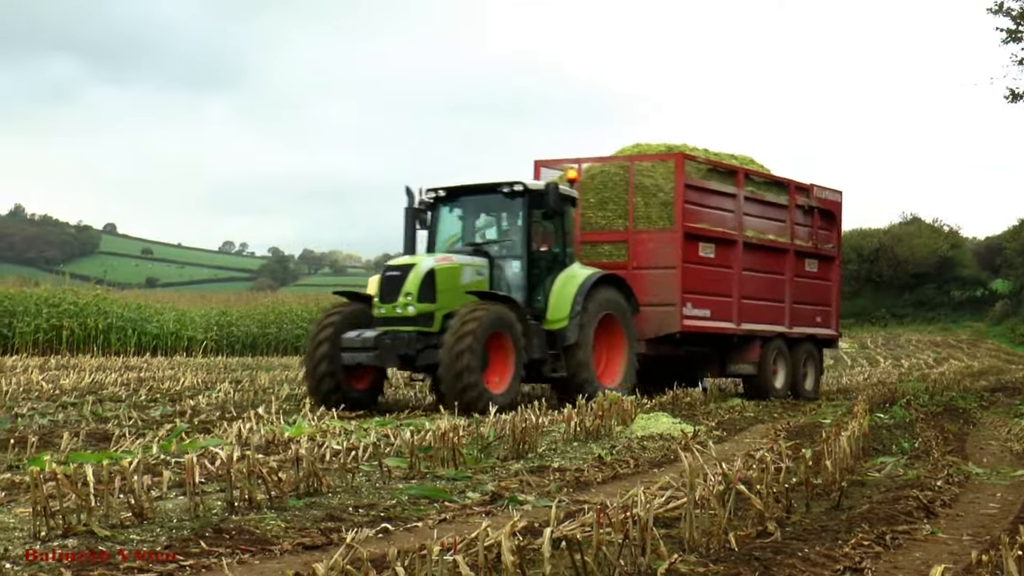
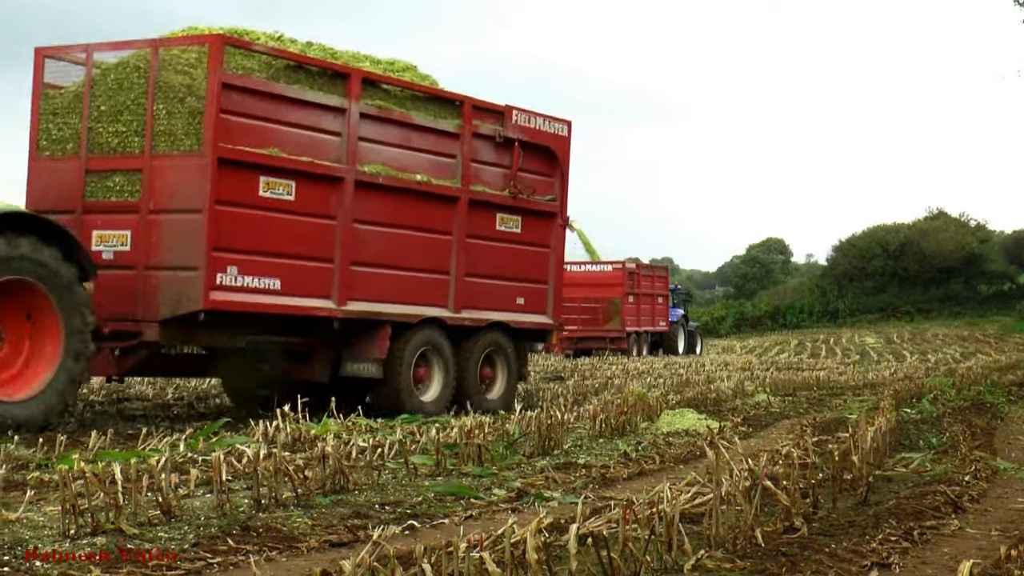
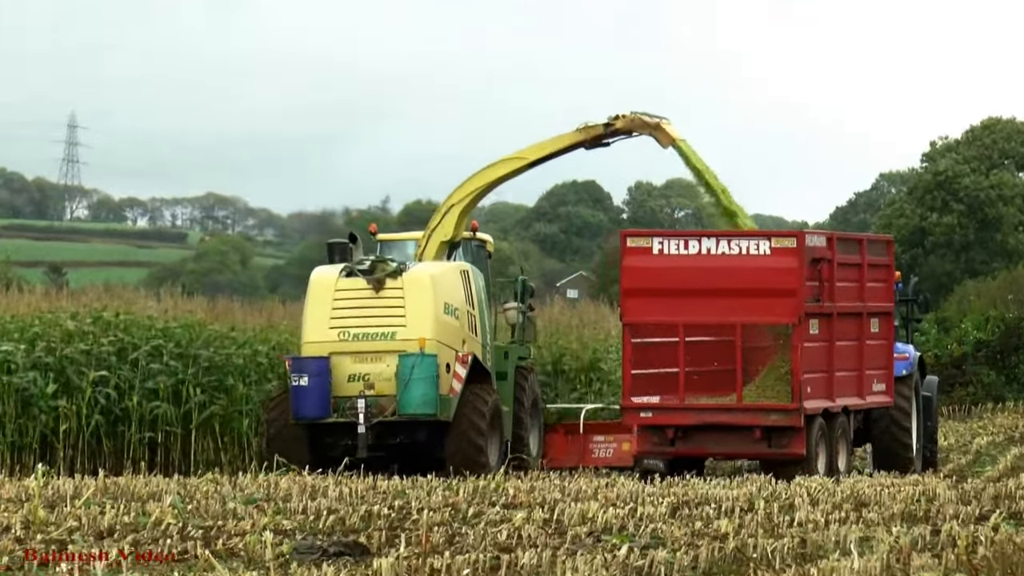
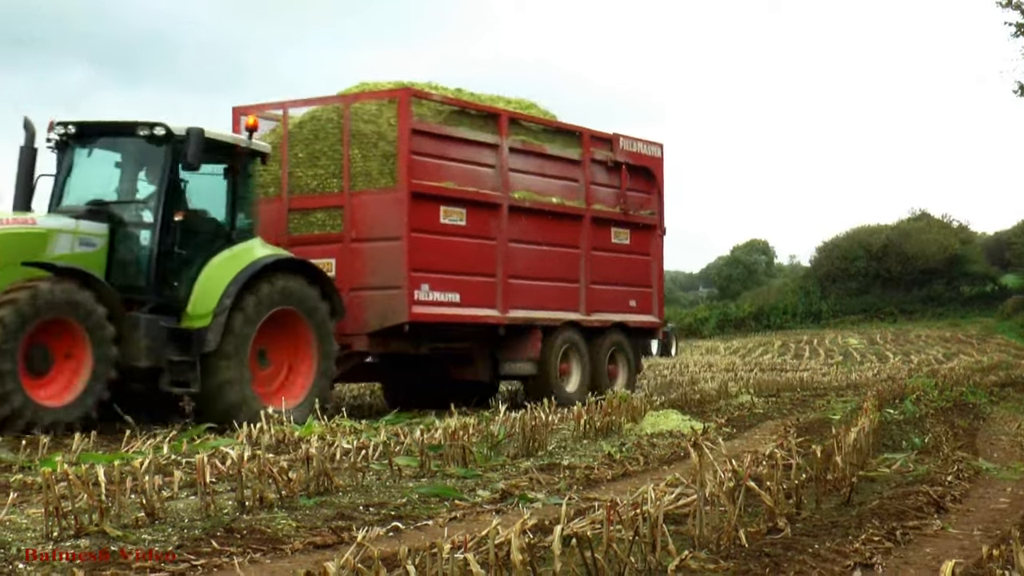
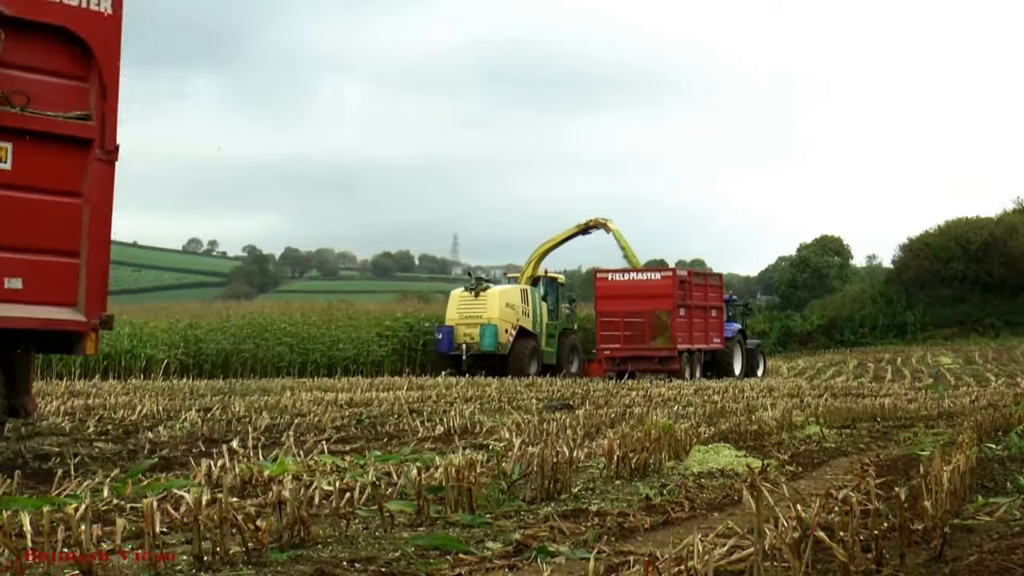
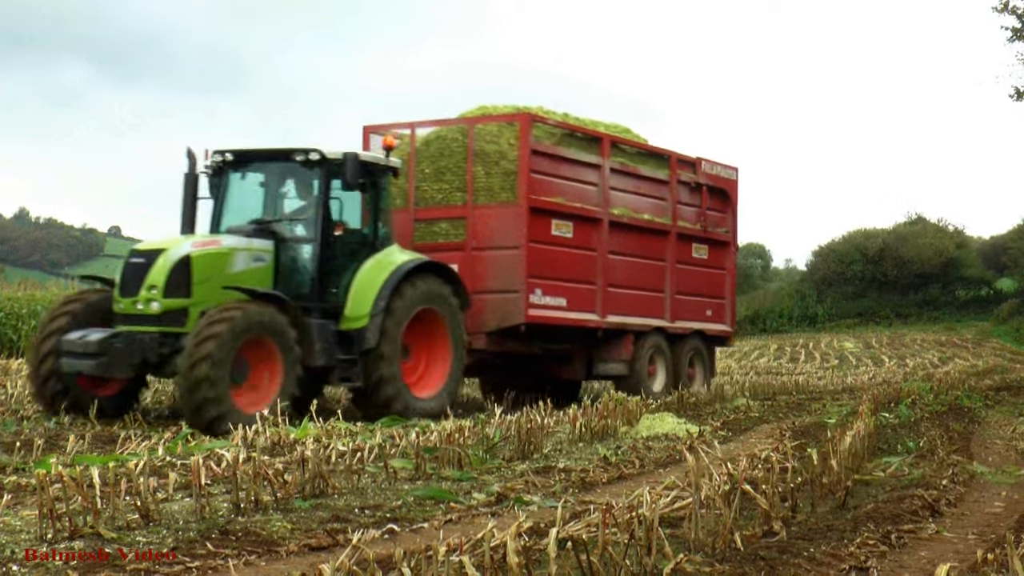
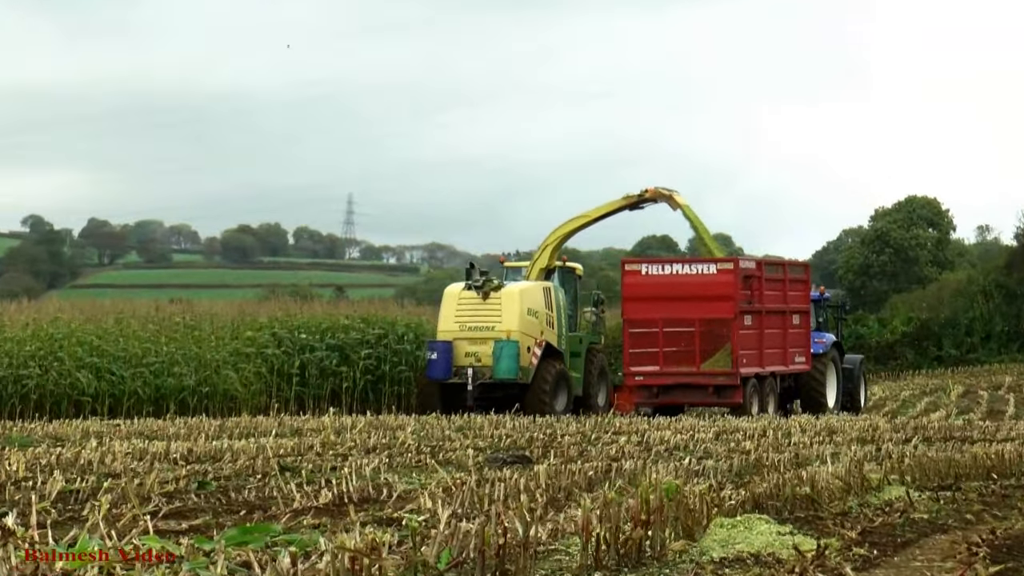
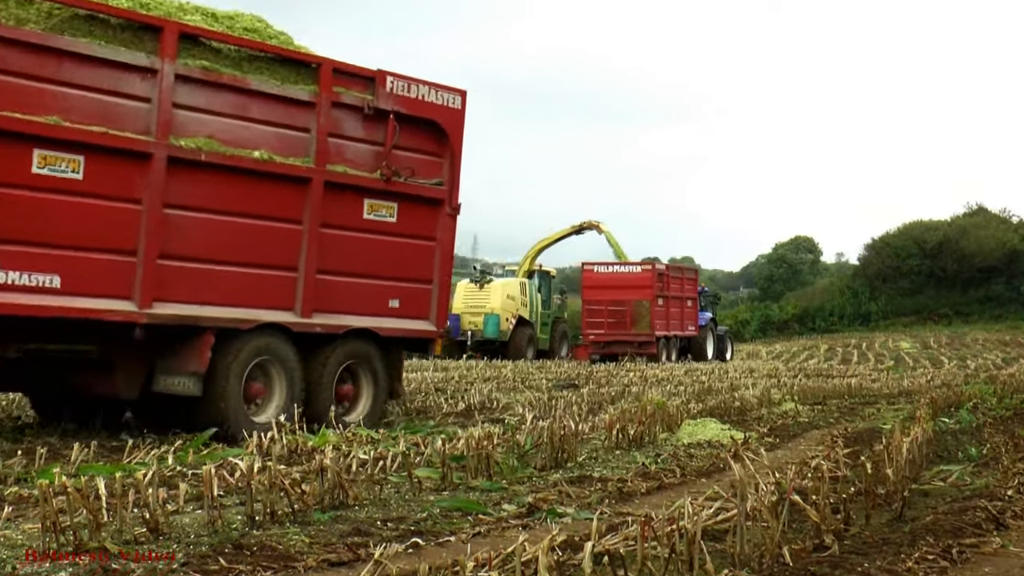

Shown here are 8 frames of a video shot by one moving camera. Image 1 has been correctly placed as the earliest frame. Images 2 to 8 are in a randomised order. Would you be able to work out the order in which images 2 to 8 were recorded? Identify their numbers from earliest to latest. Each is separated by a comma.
6, 4, 2, 8, 5, 7, 3
